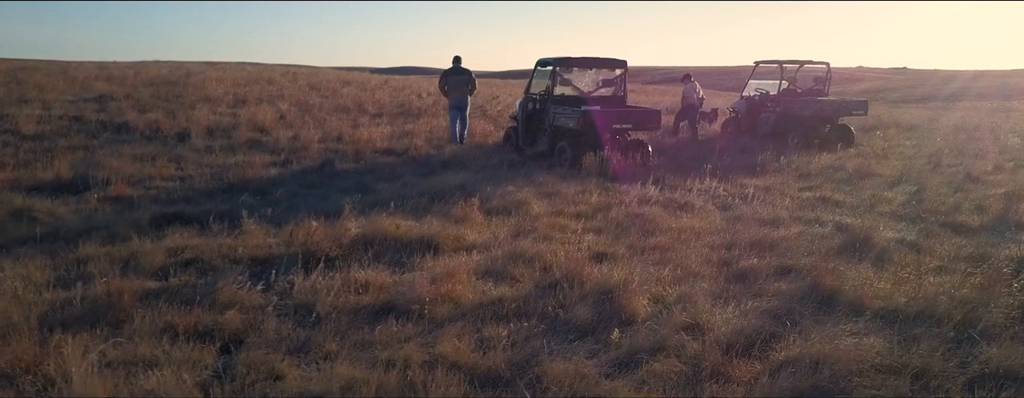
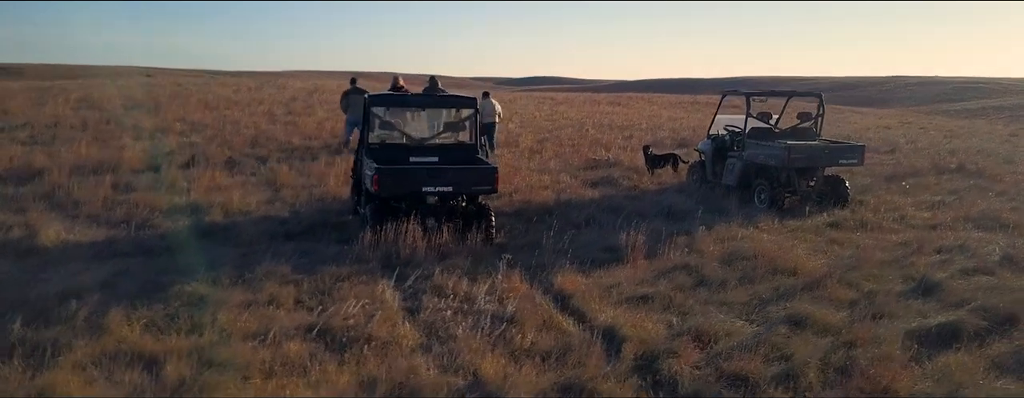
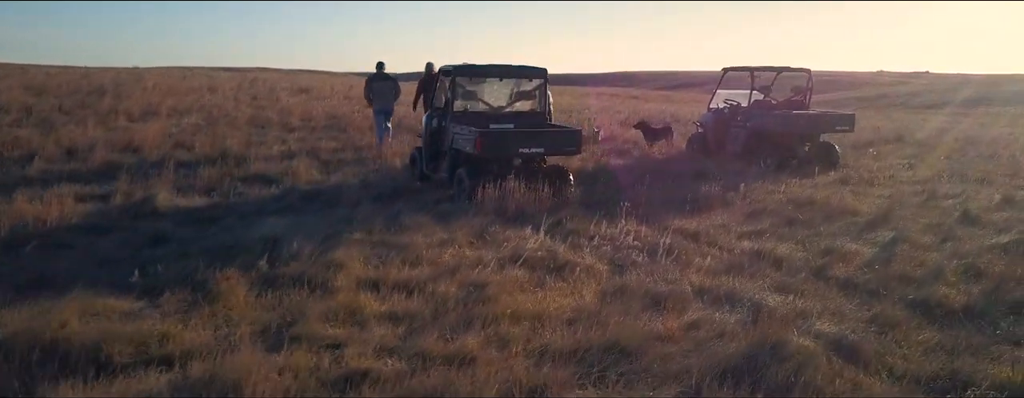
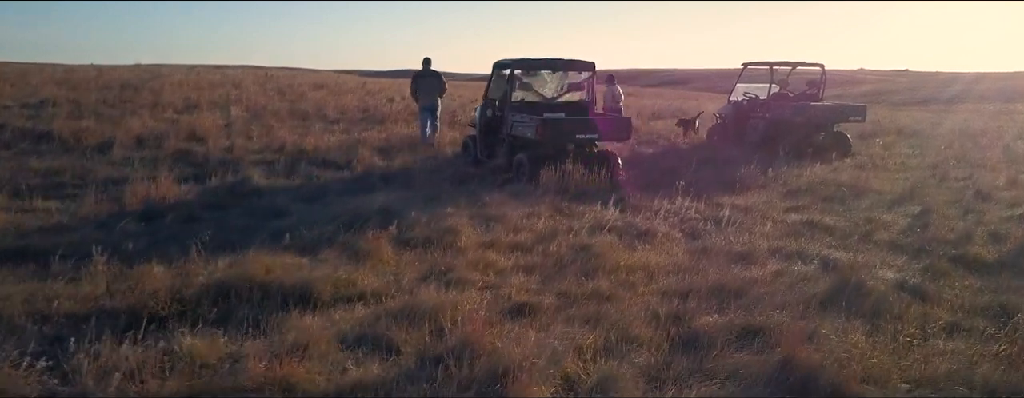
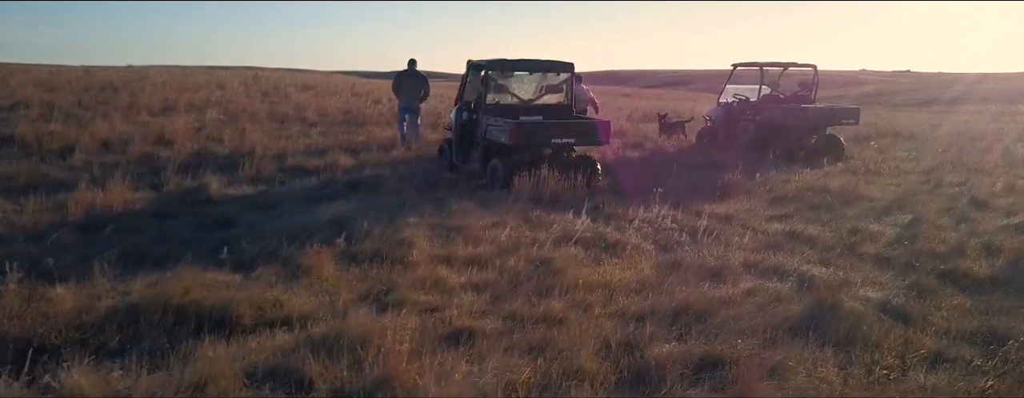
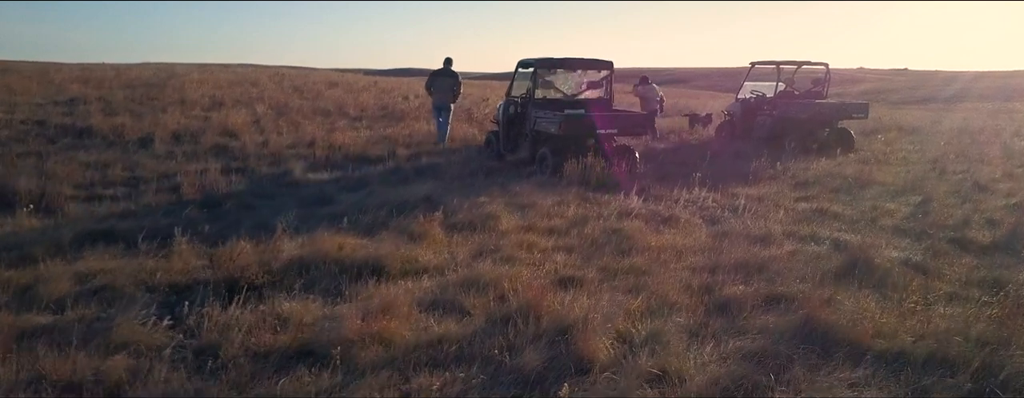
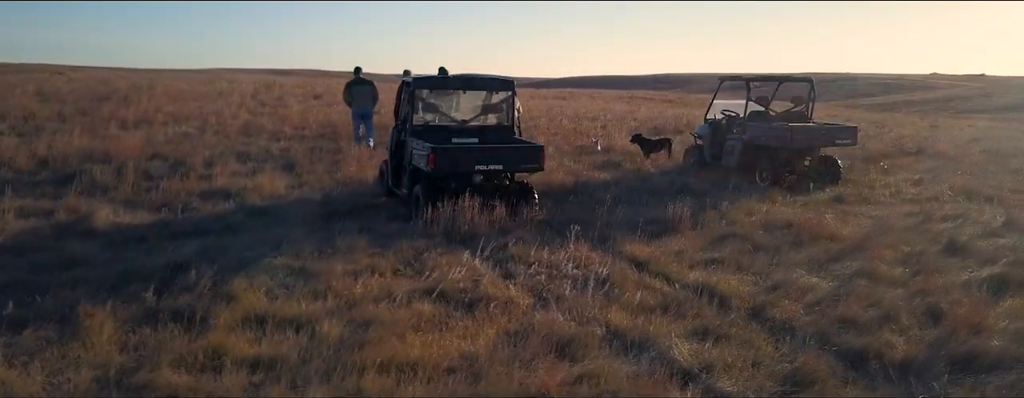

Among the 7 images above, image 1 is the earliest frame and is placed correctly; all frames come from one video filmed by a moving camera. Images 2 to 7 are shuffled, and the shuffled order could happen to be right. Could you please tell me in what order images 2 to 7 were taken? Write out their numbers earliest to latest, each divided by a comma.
6, 4, 5, 3, 7, 2
